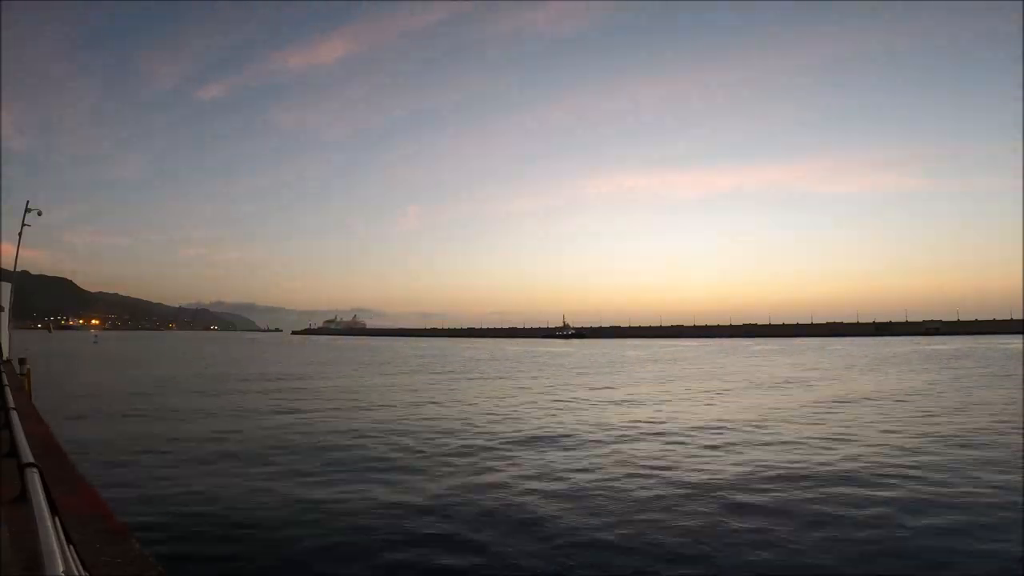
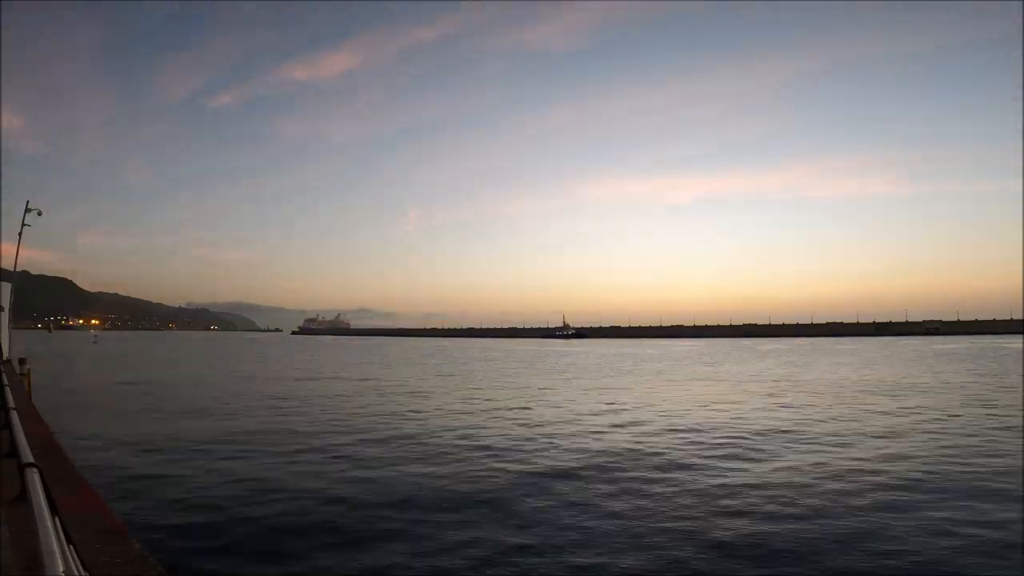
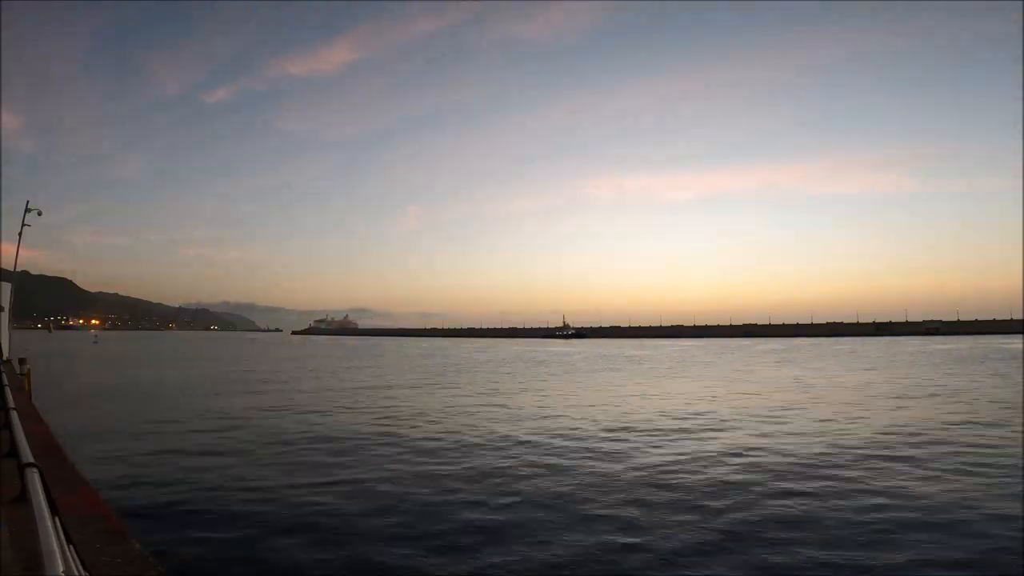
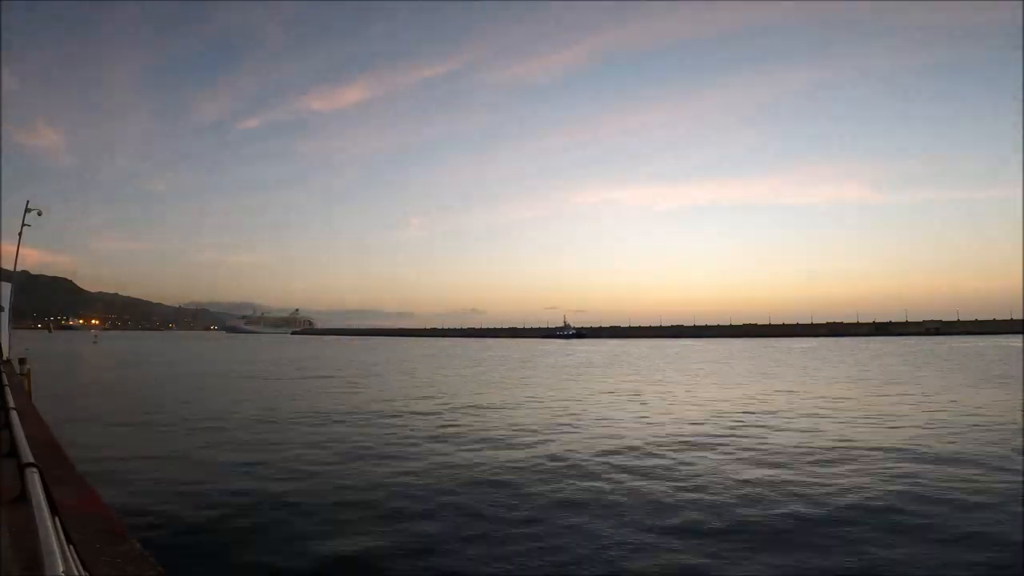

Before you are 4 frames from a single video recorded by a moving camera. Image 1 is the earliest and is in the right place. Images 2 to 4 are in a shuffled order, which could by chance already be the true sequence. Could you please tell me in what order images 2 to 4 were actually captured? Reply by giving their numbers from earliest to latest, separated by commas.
3, 2, 4
